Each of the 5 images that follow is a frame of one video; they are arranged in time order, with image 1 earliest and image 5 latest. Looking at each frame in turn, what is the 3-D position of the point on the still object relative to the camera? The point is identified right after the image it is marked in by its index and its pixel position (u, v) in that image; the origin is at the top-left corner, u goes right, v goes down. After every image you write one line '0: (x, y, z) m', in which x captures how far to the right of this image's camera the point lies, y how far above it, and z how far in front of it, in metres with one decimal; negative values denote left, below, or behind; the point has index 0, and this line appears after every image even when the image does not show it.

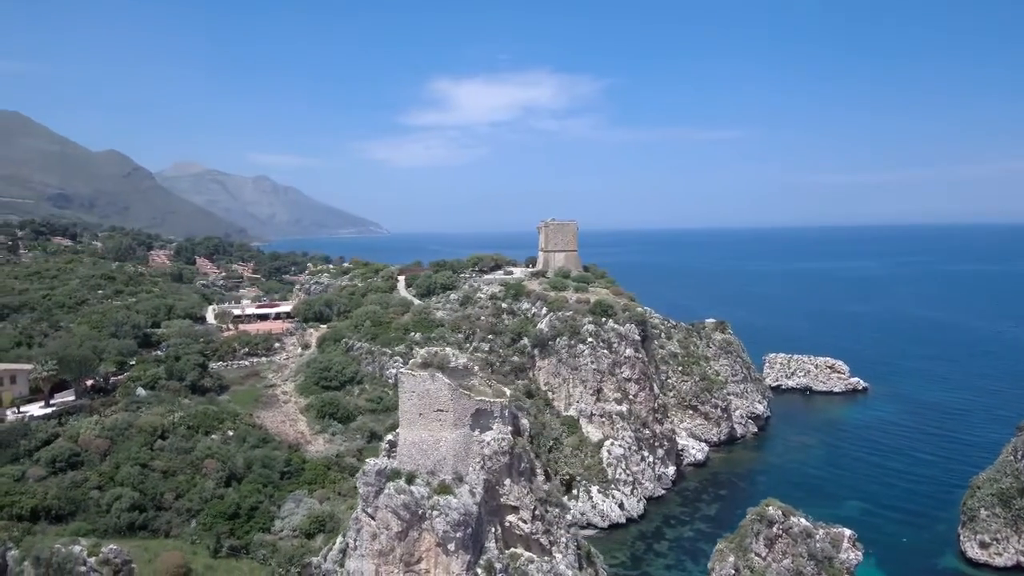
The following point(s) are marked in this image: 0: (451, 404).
0: (-1.3, -2.7, +16.2) m
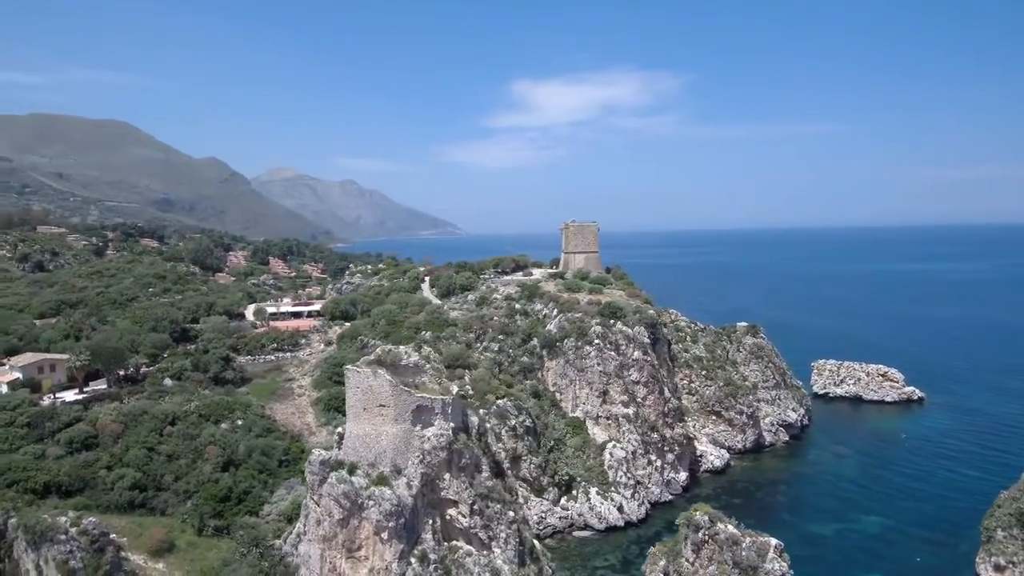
0: (-2.9, -2.7, +17.1) m
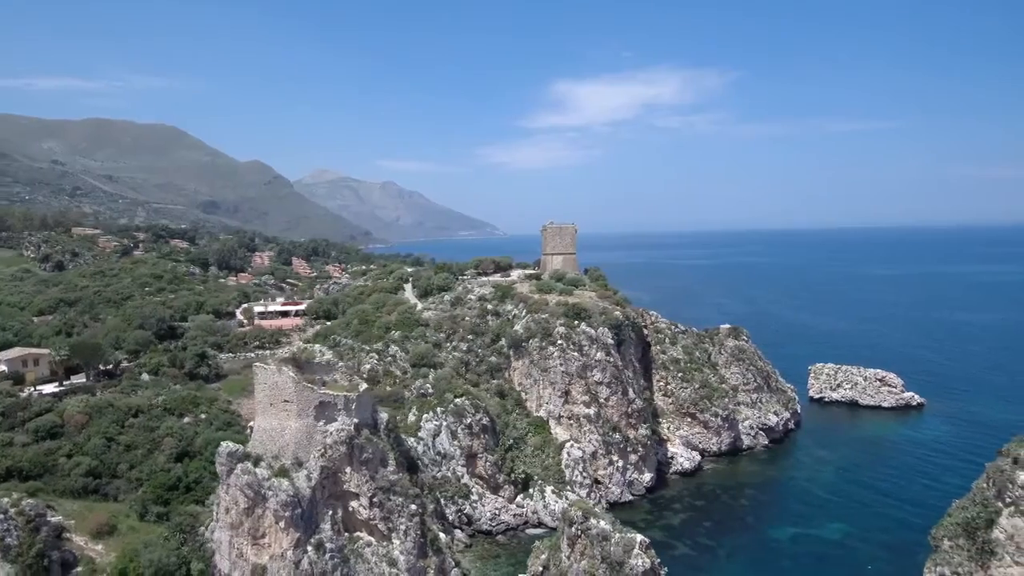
0: (-5.5, -2.7, +17.9) m
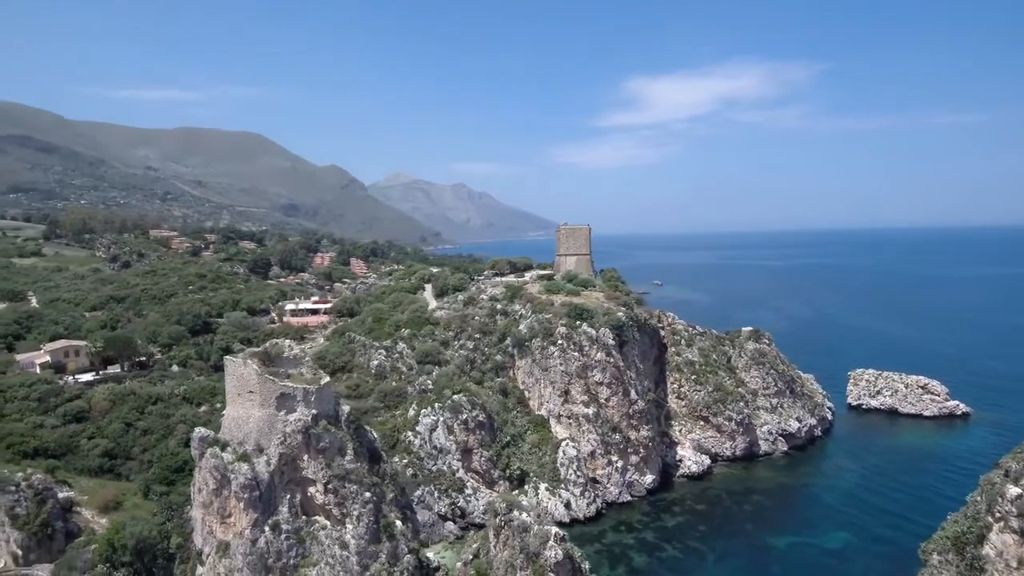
0: (-7.0, -2.7, +19.3) m
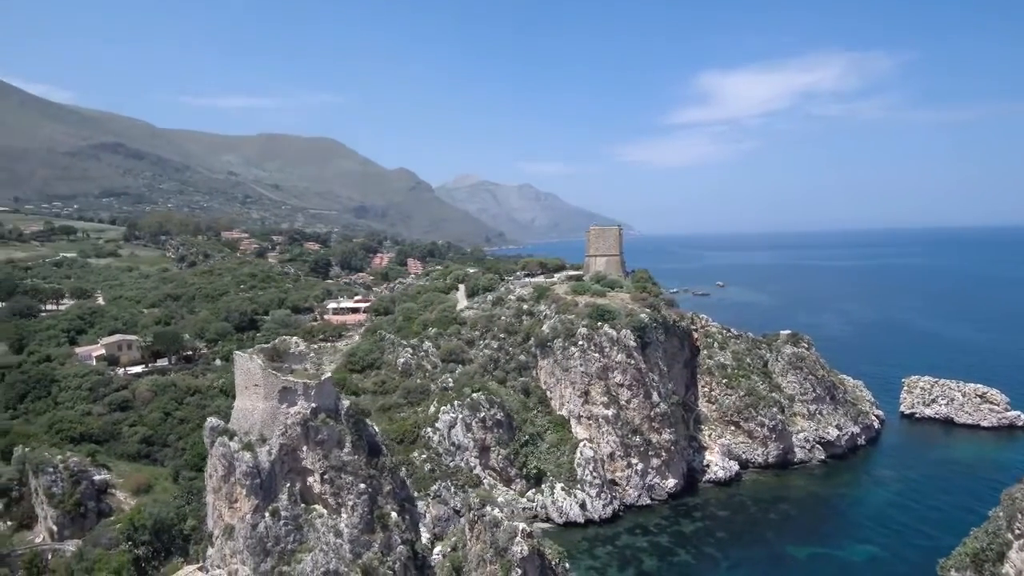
0: (-7.3, -2.7, +20.5) m
